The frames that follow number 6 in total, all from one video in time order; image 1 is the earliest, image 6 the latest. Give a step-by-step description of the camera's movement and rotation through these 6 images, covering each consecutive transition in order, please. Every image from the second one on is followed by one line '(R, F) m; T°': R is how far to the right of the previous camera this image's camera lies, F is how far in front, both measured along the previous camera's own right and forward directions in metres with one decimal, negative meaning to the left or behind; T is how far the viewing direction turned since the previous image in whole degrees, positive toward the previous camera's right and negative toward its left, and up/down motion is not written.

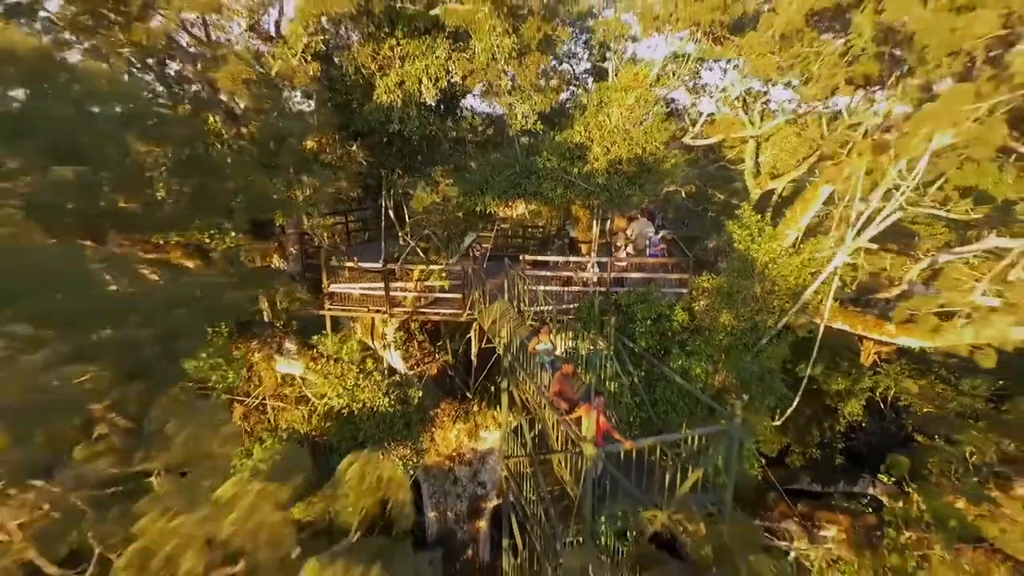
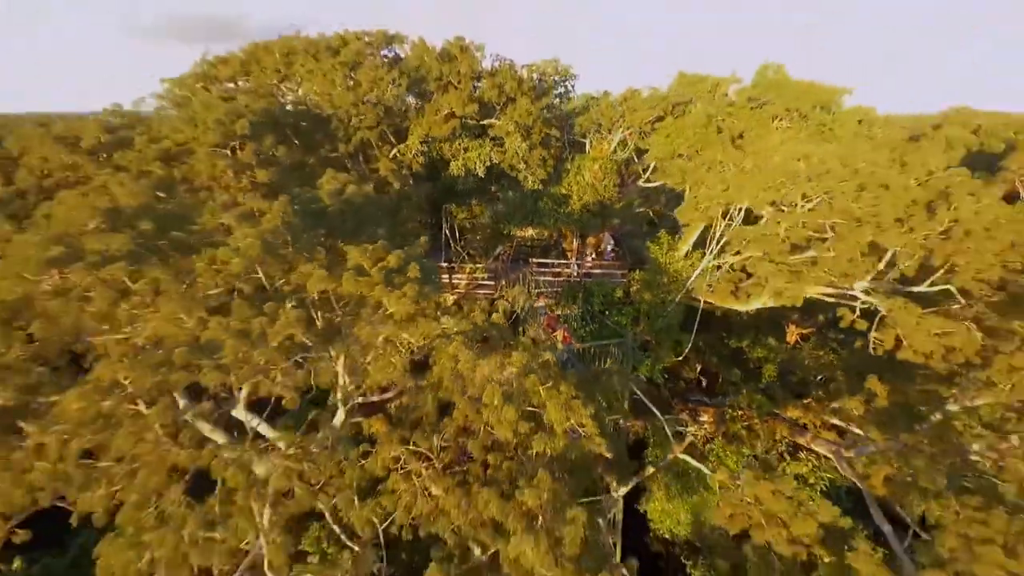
(-0.1, -5.3) m; -1°
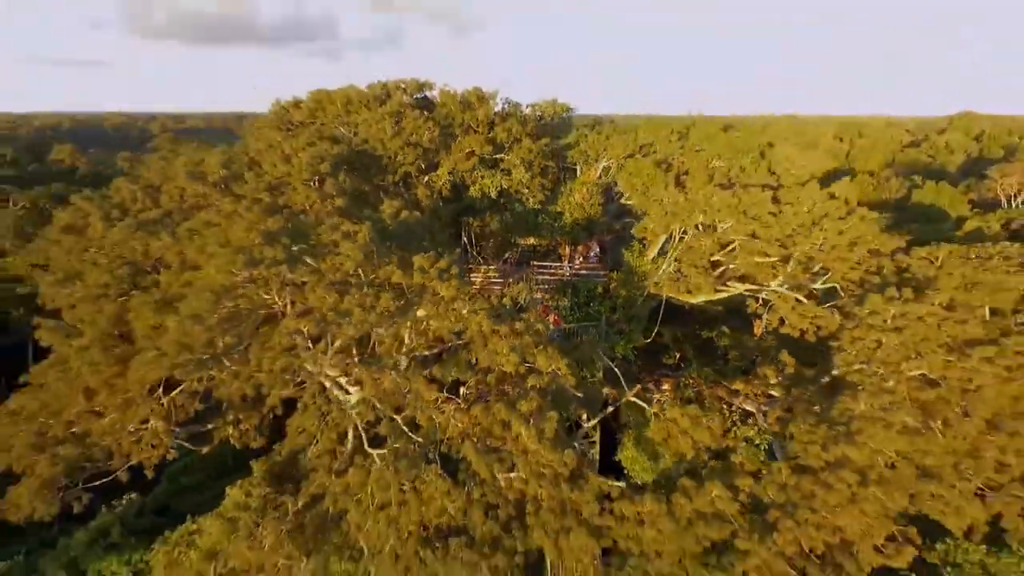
(0.0, -3.5) m; -1°
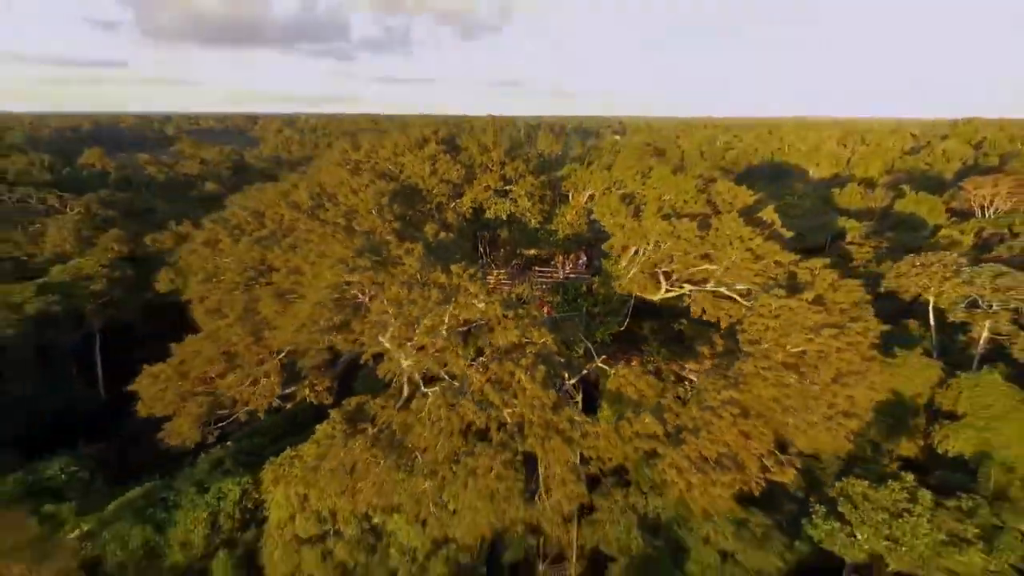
(+0.1, -5.0) m; -1°
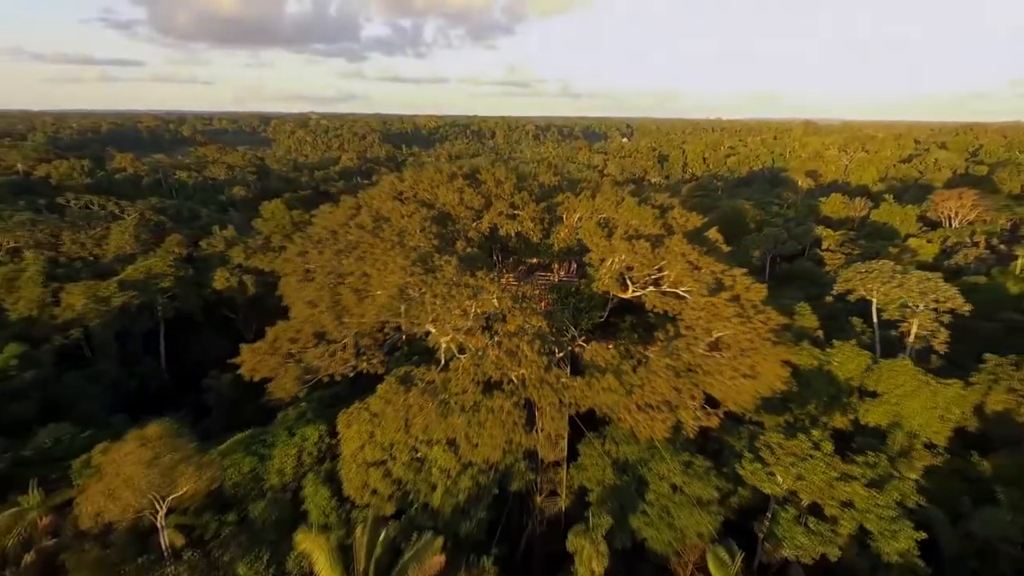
(0.0, -6.5) m; -1°
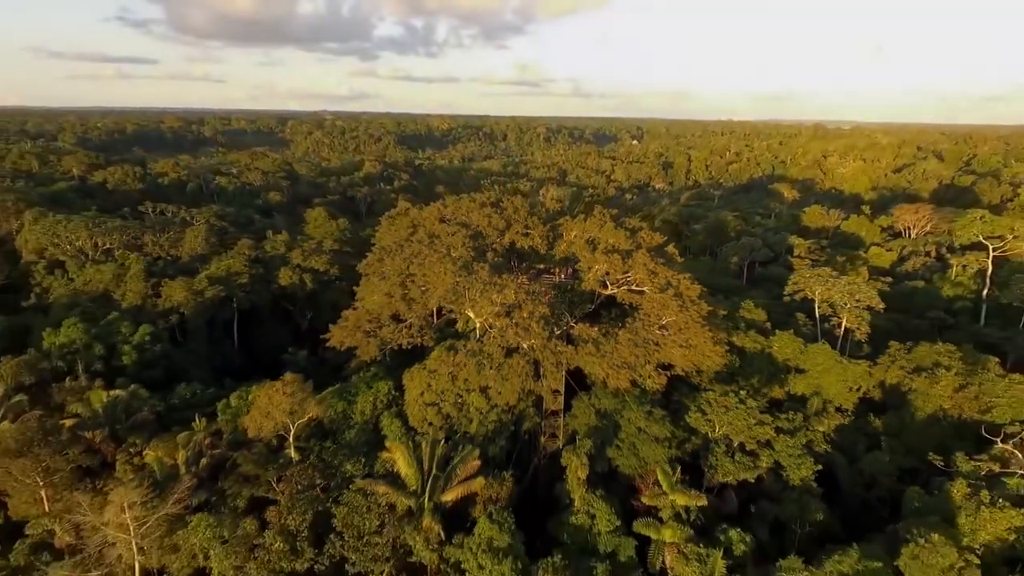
(-0.2, -10.1) m; -1°
